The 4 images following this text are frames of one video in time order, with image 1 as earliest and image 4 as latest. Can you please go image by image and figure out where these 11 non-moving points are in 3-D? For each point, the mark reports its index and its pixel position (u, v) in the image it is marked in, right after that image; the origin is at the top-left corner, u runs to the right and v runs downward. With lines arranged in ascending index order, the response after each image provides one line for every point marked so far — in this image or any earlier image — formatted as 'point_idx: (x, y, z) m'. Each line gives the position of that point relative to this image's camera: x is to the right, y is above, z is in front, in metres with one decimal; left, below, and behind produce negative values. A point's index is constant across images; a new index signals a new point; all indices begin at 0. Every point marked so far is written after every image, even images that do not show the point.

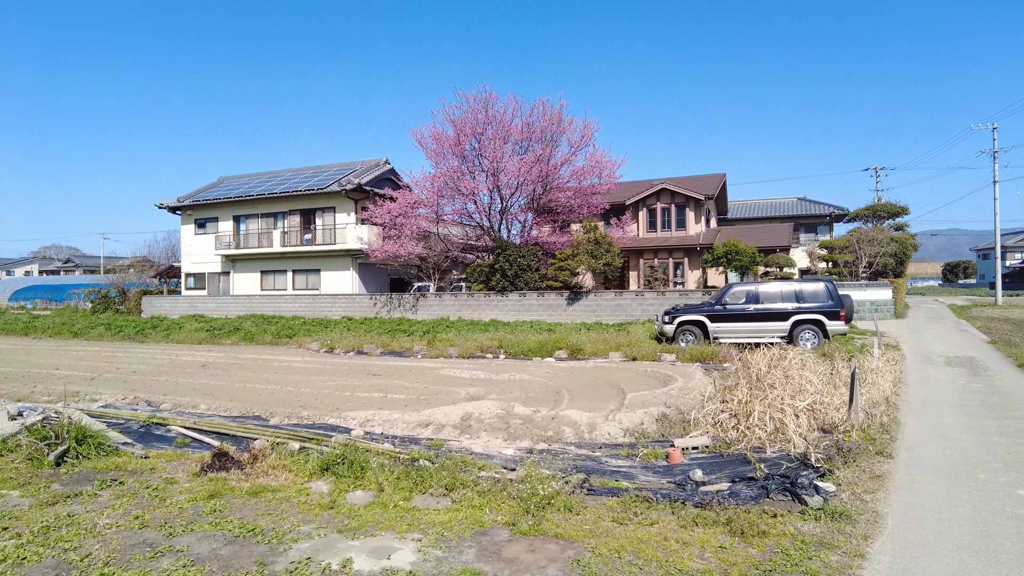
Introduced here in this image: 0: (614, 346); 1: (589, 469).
0: (+2.3, -1.3, +12.9) m
1: (+0.7, -1.6, +5.1) m
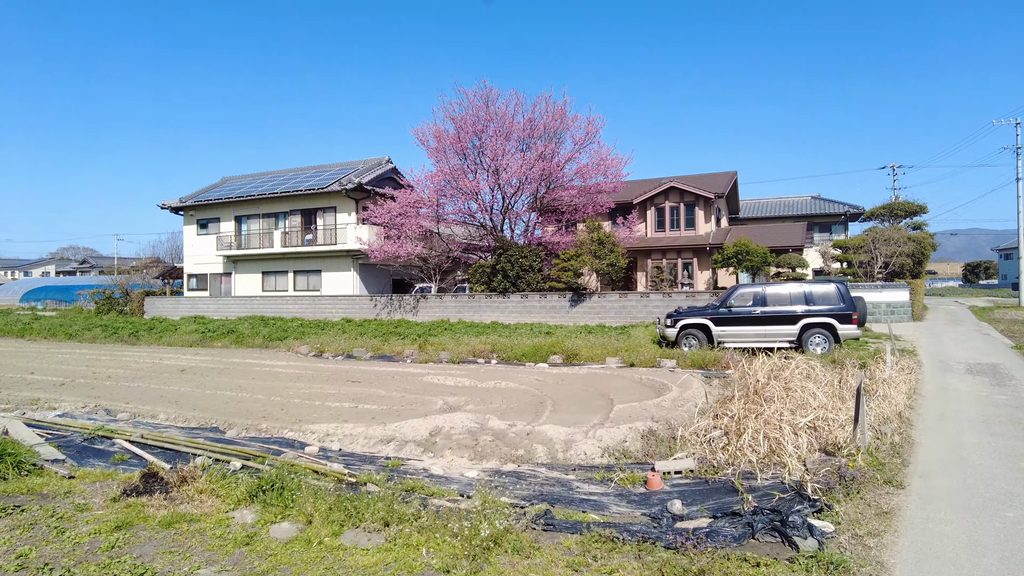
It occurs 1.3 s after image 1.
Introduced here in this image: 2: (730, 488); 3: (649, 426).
0: (+2.1, -1.3, +12.3) m
1: (+0.3, -1.6, +4.5) m
2: (+1.7, -1.5, +4.4) m
3: (+1.5, -1.5, +6.3) m
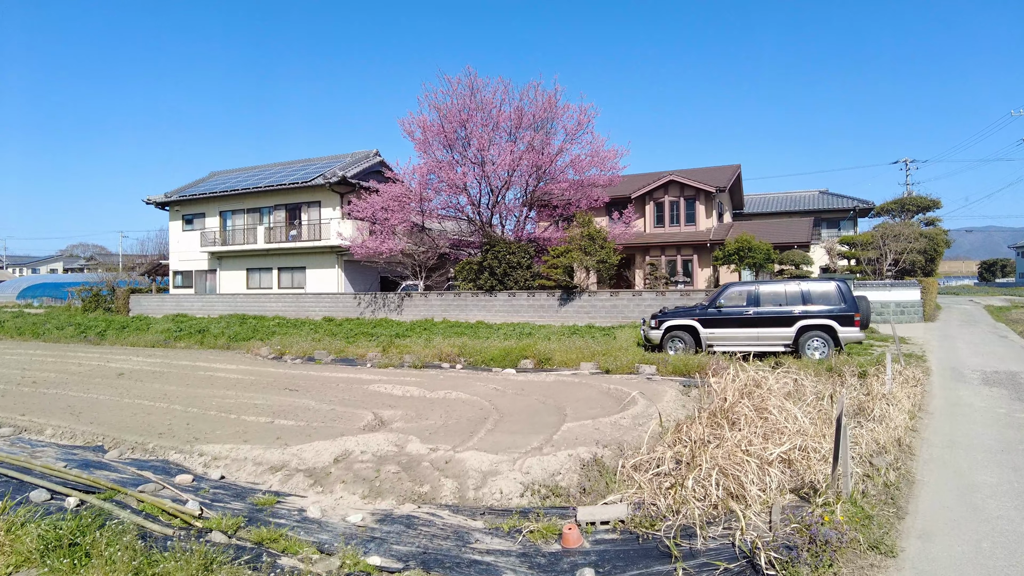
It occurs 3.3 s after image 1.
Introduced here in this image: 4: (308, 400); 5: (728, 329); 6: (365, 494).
0: (+1.5, -1.3, +11.2) m
1: (-0.4, -1.6, +3.5) m
2: (+0.9, -1.5, +3.4) m
3: (+0.7, -1.5, +5.2) m
4: (-2.8, -1.6, +8.1) m
5: (+4.4, -0.8, +11.8) m
6: (-1.1, -1.6, +4.6) m
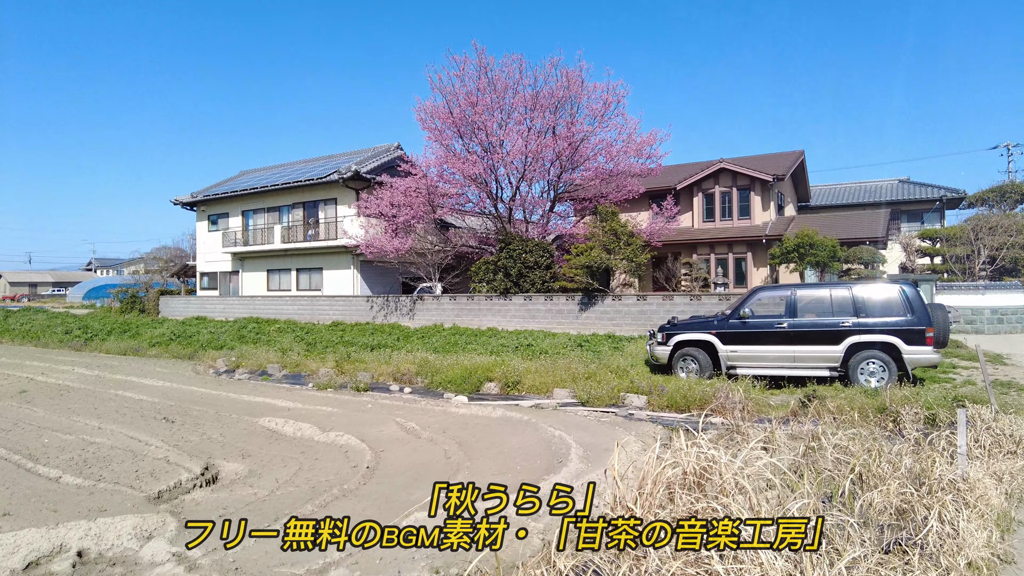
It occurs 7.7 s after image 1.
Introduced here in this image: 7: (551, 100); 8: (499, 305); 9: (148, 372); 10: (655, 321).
0: (+0.8, -1.4, +8.9) m
1: (-1.9, -1.7, +1.5) m
2: (-0.6, -1.6, +1.2) m
3: (-0.6, -1.5, +3.0) m
4: (-3.8, -1.6, +6.3) m
5: (+3.8, -0.9, +9.1) m
6: (-2.5, -1.7, +2.6) m
7: (+1.3, +6.3, +19.7) m
8: (-0.5, -0.5, +19.0) m
9: (-7.3, -1.6, +11.9) m
10: (+4.0, -0.9, +16.5) m
